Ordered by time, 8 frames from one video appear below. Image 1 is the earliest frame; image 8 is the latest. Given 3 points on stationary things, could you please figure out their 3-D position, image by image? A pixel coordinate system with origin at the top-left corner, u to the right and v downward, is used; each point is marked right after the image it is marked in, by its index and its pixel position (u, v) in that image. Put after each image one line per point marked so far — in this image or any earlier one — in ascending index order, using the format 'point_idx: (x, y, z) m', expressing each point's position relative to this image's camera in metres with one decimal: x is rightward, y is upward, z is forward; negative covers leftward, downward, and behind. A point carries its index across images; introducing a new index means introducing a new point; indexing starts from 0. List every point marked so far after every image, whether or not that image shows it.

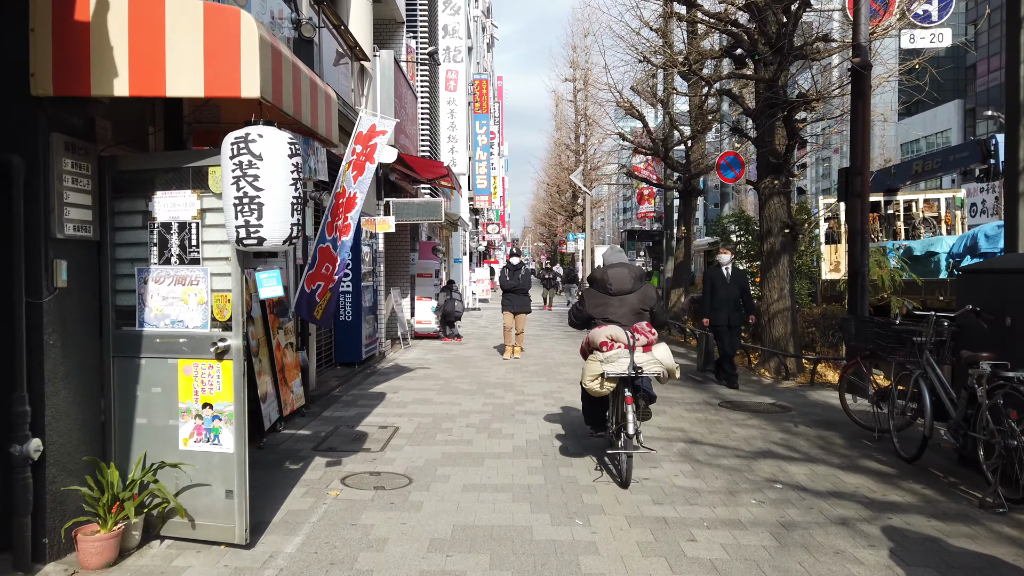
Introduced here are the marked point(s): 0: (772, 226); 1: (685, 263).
0: (+3.9, +0.9, +11.0) m
1: (+4.4, +0.6, +18.8) m
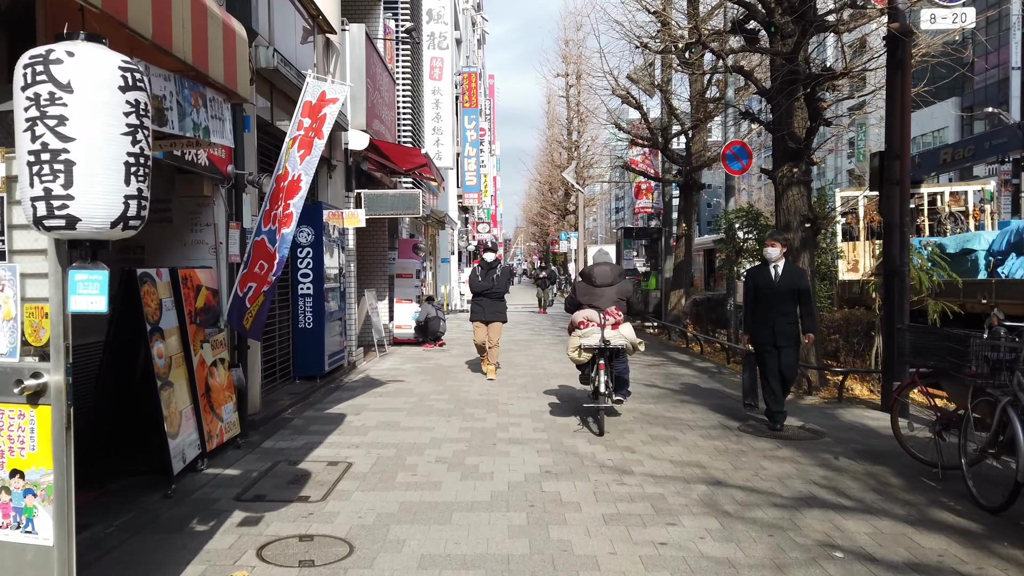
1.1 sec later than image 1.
0: (+3.7, +0.9, +9.7) m
1: (+4.1, +0.6, +17.5) m
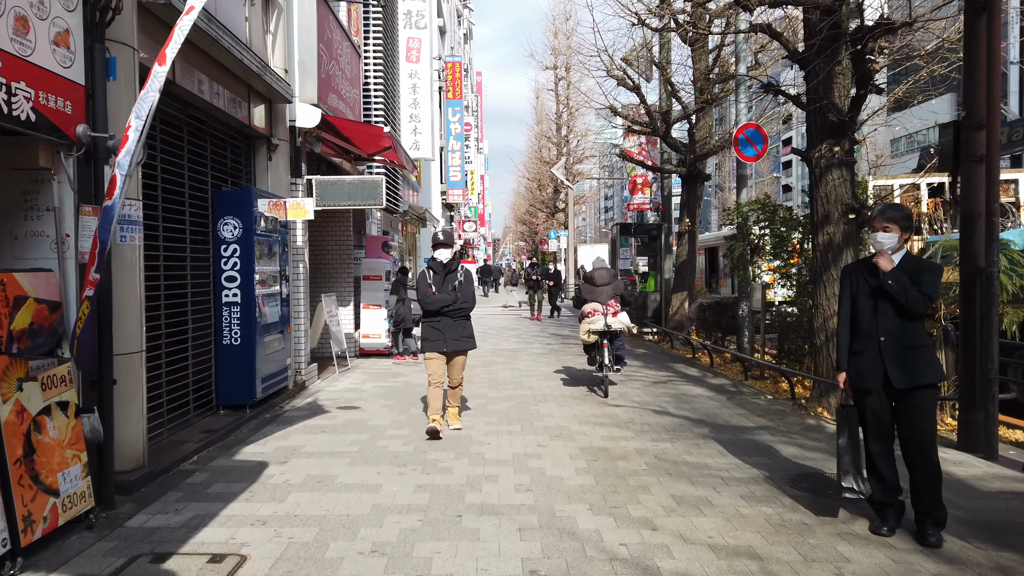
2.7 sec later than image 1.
0: (+3.5, +0.9, +8.0) m
1: (+3.8, +0.6, +15.8) m
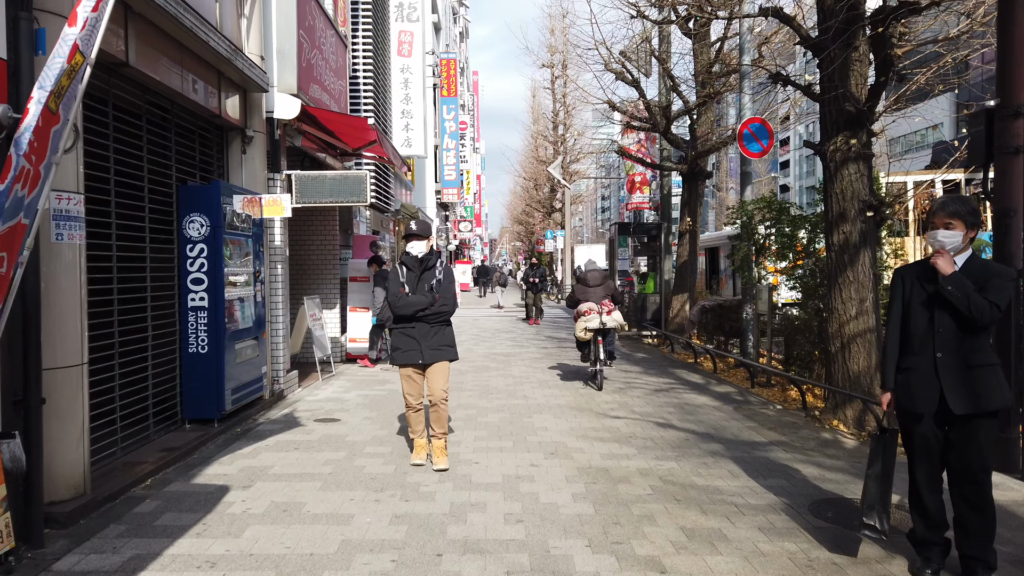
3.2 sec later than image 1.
0: (+3.4, +0.8, +7.4) m
1: (+3.7, +0.5, +15.2) m
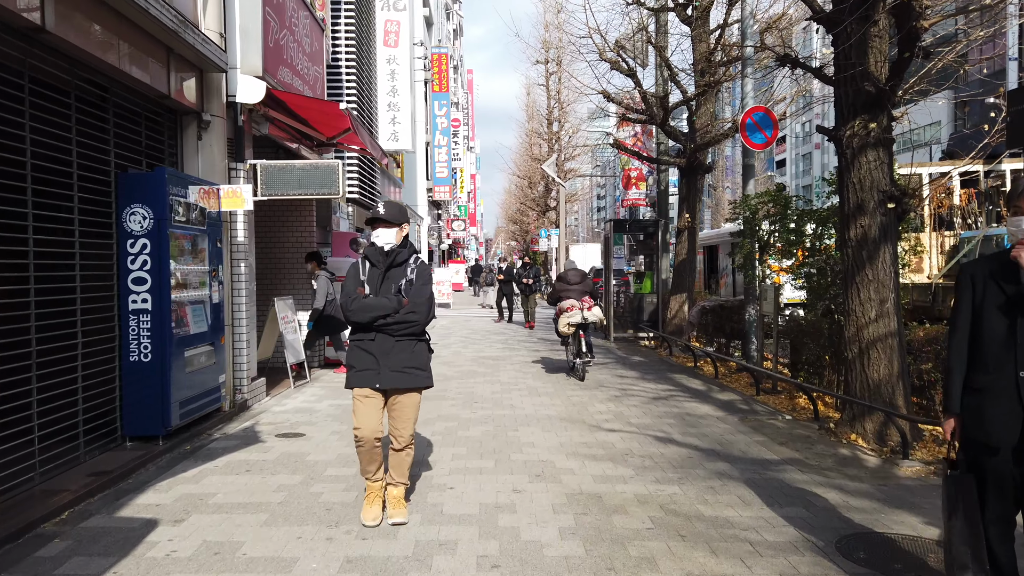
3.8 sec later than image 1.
0: (+3.2, +0.8, +6.7) m
1: (+3.5, +0.5, +14.5) m
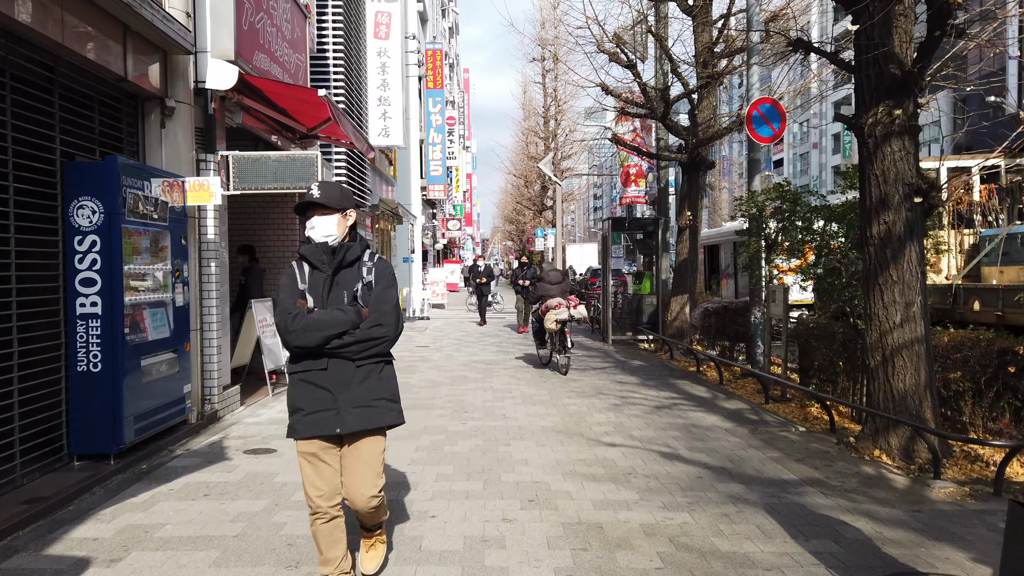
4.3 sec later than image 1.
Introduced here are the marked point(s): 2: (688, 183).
0: (+3.2, +0.8, +6.2) m
1: (+3.4, +0.5, +13.9) m
2: (+3.4, +2.0, +14.1) m
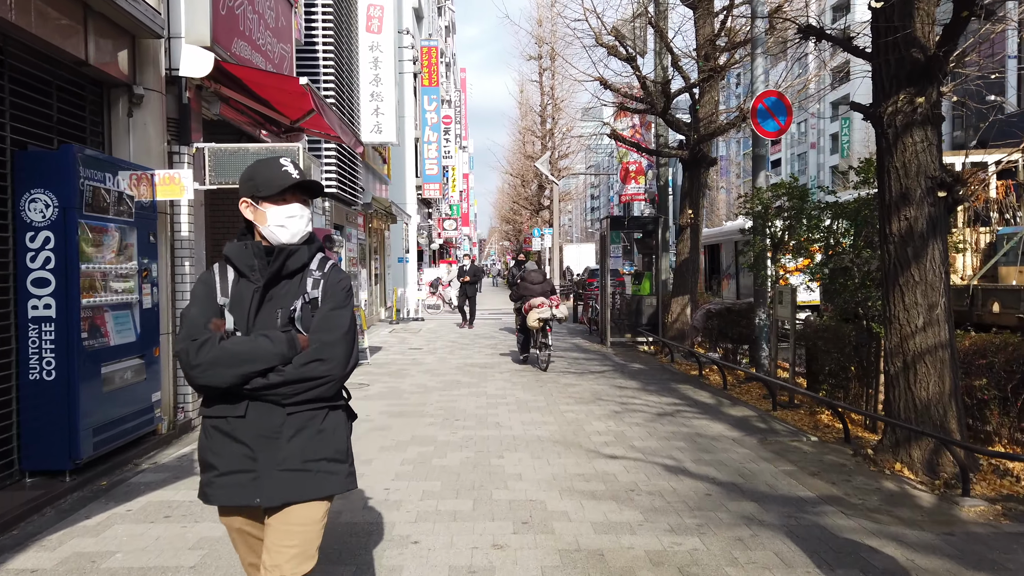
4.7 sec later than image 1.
0: (+3.1, +0.8, +5.7) m
1: (+3.3, +0.5, +13.5) m
2: (+3.3, +2.0, +13.7) m
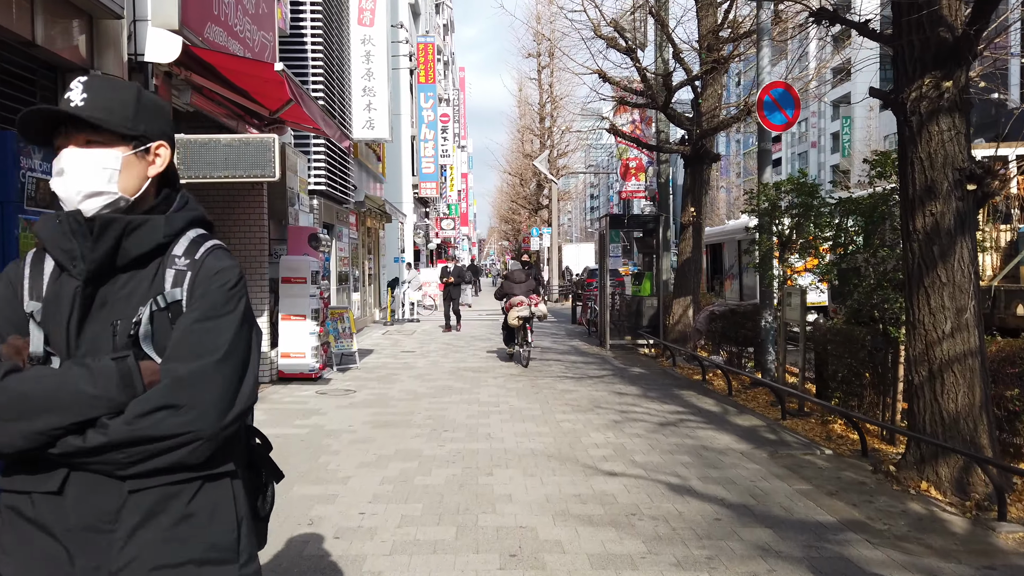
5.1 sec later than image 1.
0: (+3.0, +0.8, +5.2) m
1: (+3.2, +0.5, +13.0) m
2: (+3.2, +2.0, +13.2) m
